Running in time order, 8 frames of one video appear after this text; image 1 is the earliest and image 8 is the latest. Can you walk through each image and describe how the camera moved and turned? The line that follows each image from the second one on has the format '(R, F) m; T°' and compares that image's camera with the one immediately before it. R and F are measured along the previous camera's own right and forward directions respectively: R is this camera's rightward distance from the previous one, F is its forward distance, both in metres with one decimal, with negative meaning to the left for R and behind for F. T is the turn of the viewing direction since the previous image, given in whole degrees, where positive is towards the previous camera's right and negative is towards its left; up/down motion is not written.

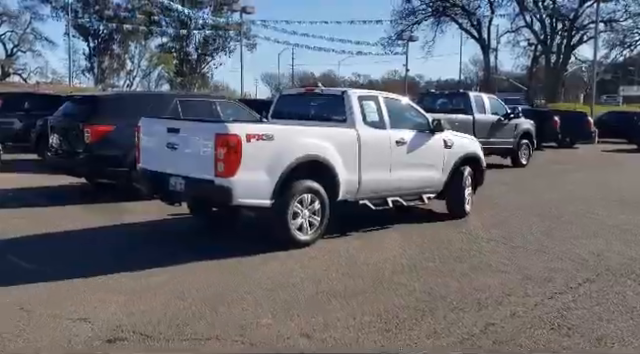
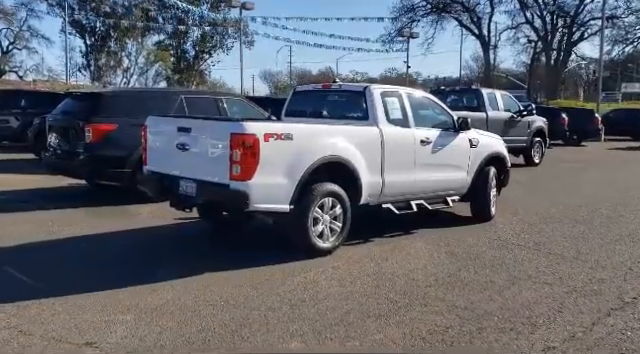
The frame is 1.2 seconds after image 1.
(-0.3, +0.5) m; 0°
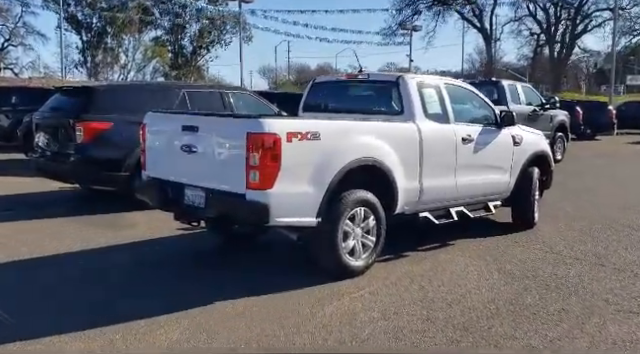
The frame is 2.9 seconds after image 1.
(-0.3, +1.0) m; 0°
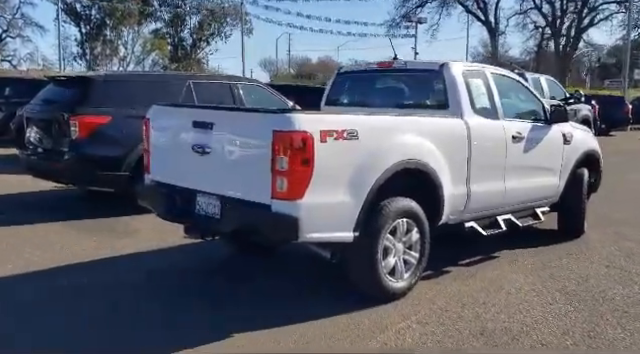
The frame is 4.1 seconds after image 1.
(-0.3, +0.8) m; 0°
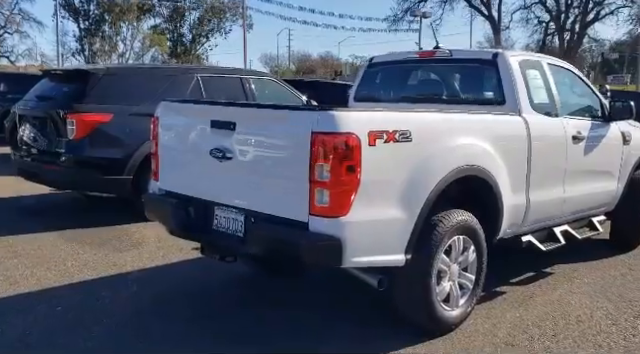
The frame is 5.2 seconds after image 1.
(-0.3, +0.7) m; 0°
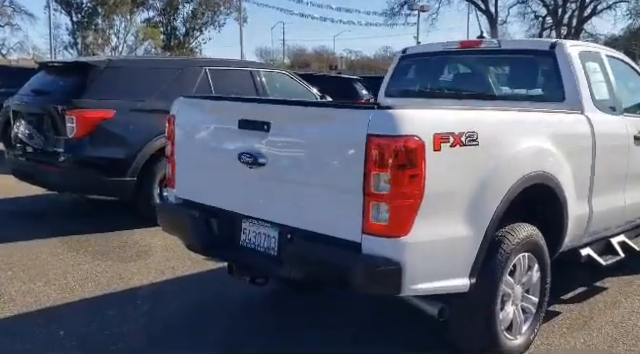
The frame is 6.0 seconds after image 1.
(-0.3, +0.5) m; +1°
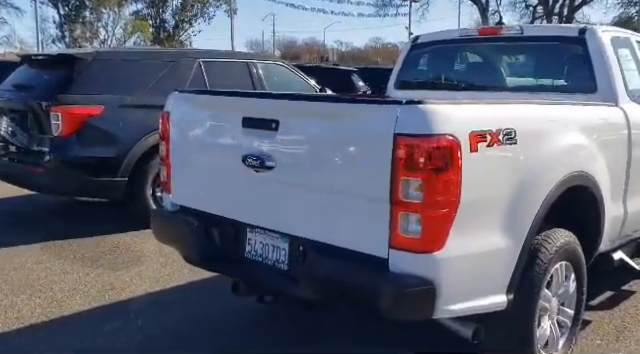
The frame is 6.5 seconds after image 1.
(-0.1, +0.4) m; +1°
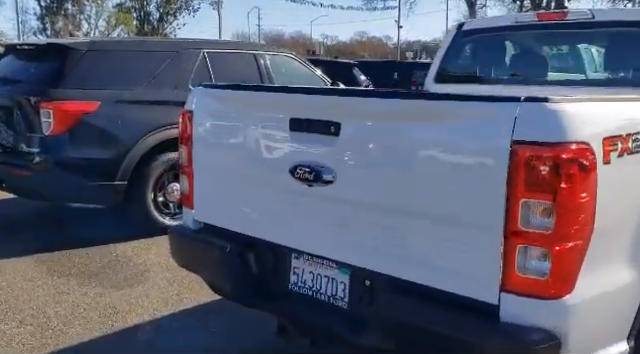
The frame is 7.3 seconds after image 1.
(-0.3, +0.6) m; +1°
